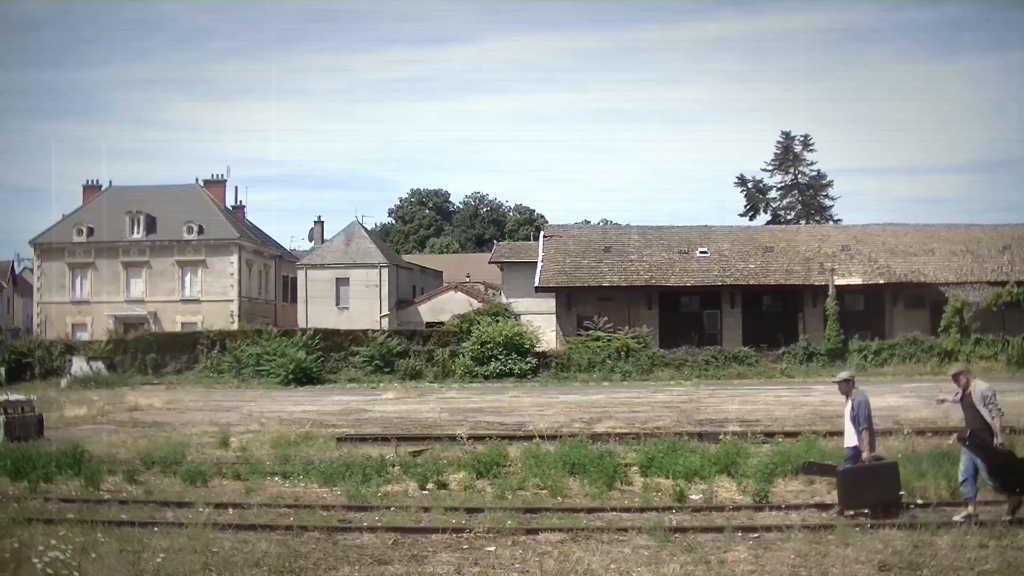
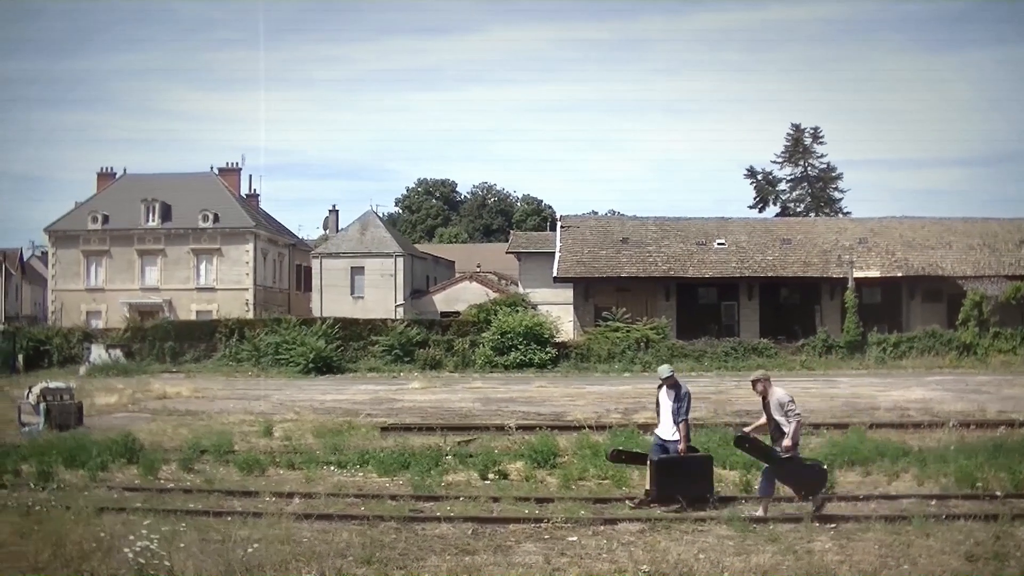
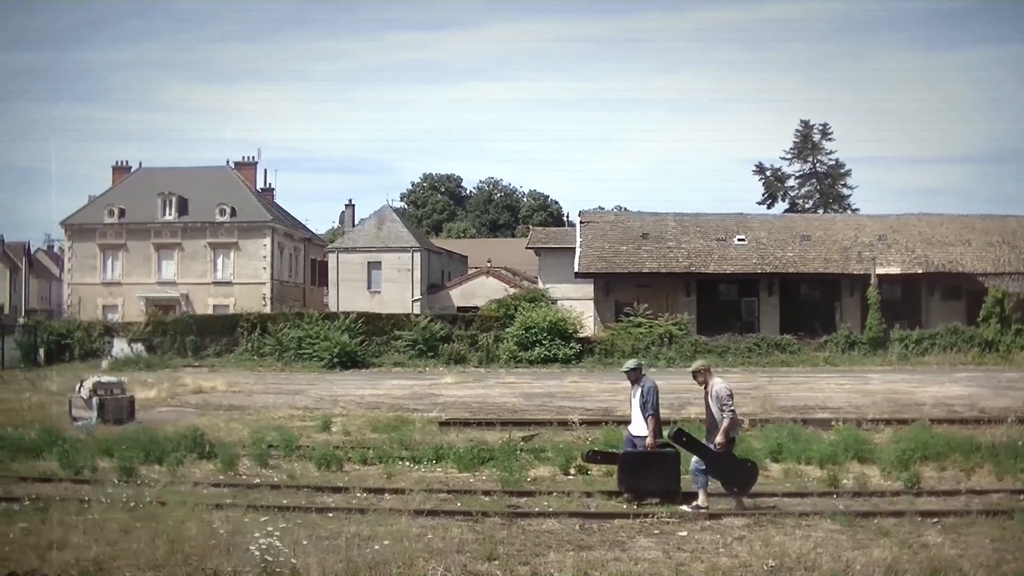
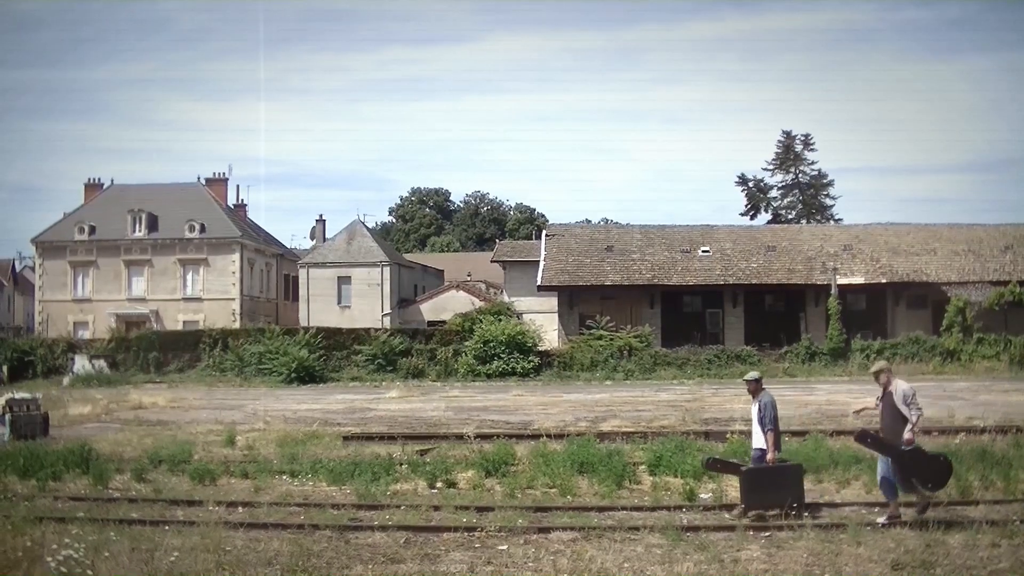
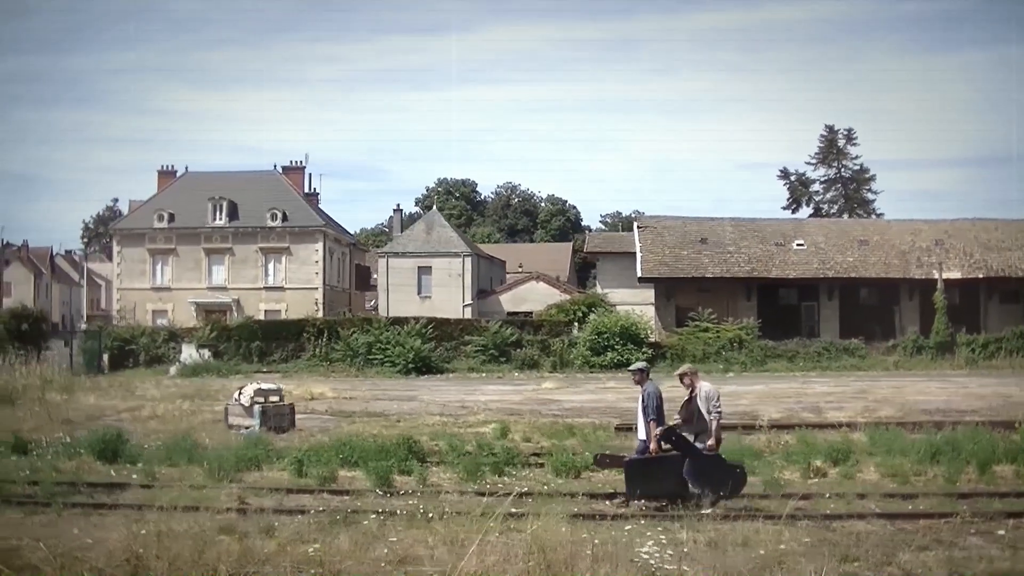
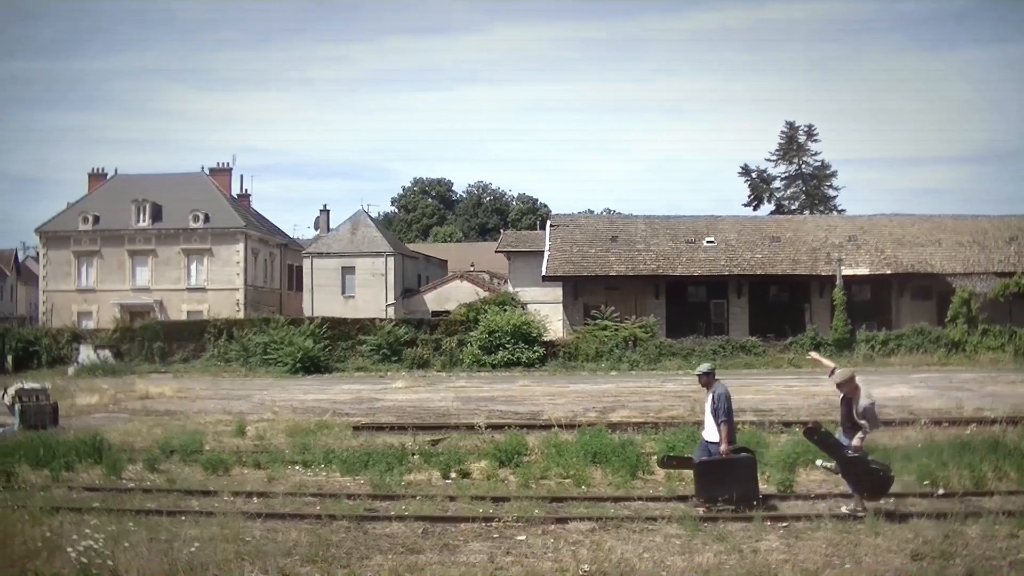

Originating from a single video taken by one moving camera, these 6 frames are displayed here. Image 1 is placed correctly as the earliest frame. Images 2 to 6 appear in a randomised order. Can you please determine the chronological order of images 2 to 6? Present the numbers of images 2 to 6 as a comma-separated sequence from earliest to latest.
4, 6, 2, 3, 5
